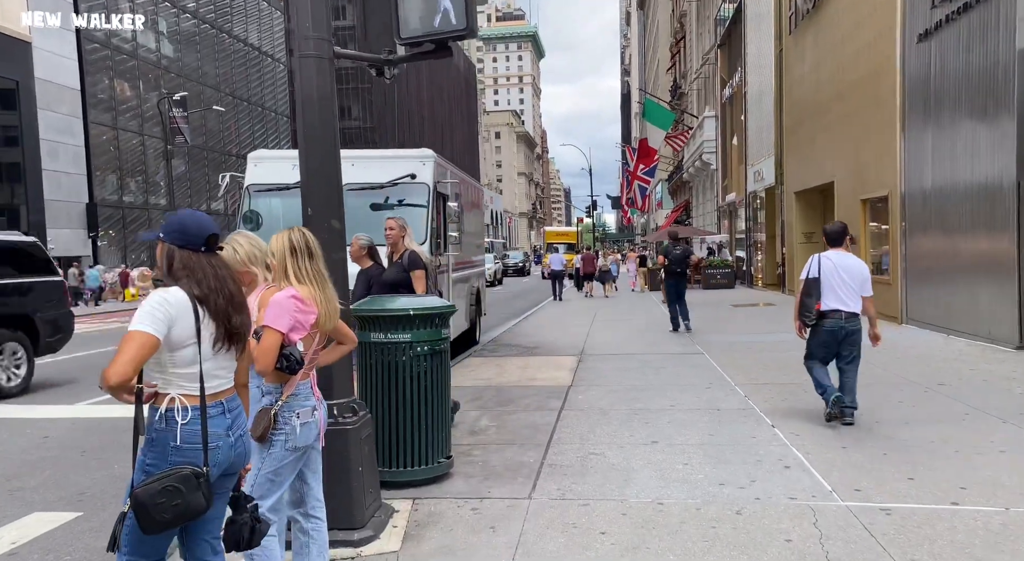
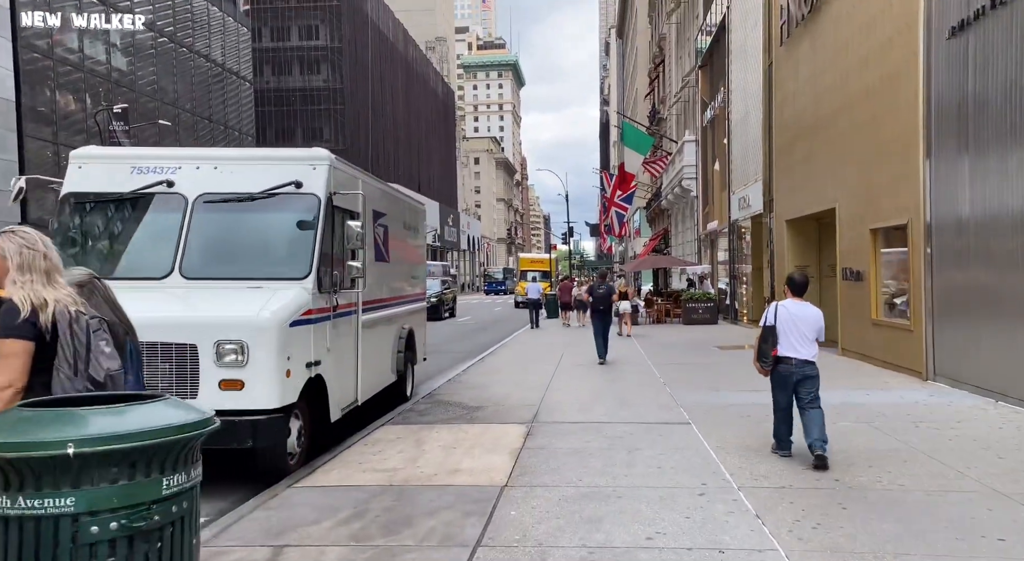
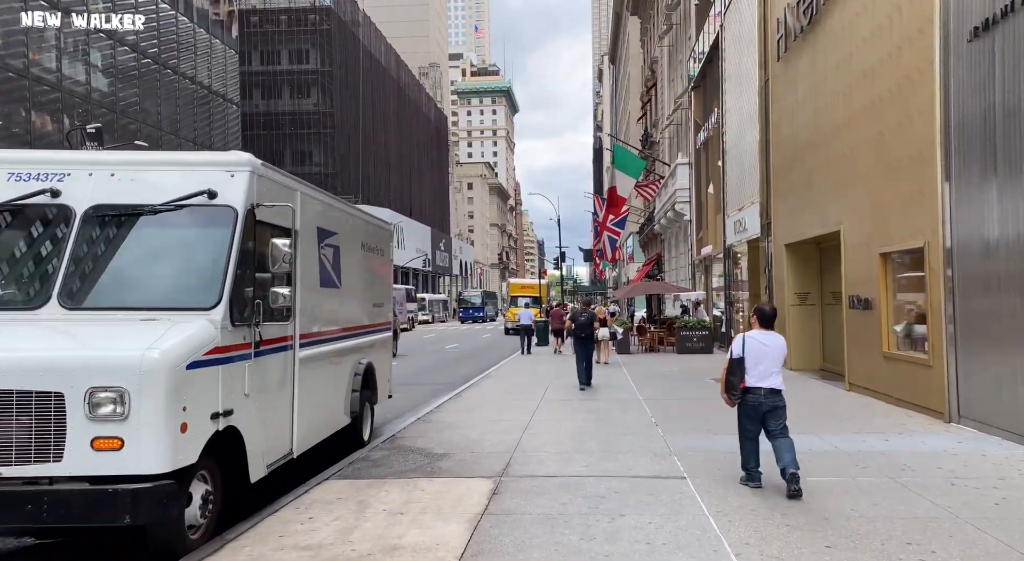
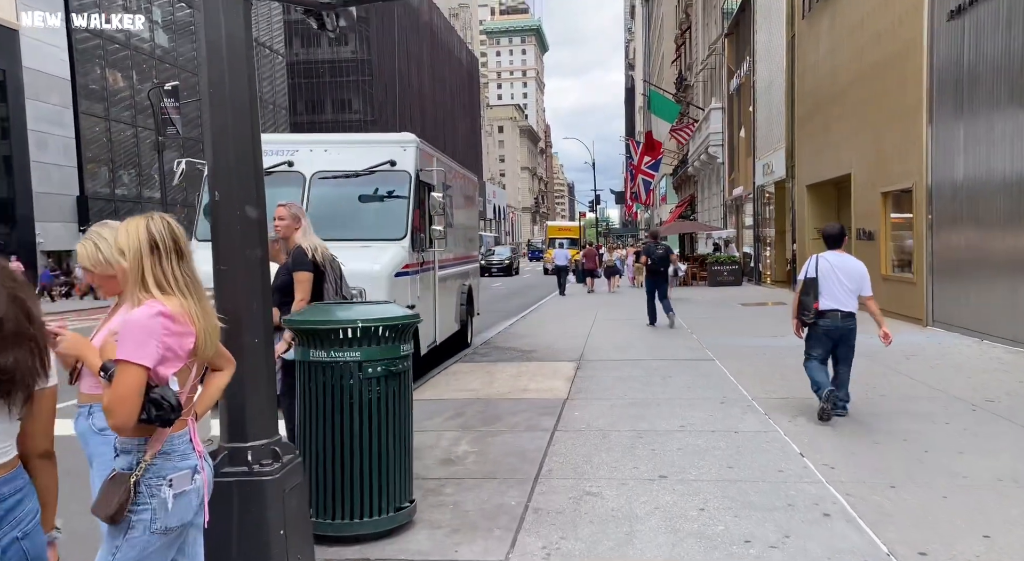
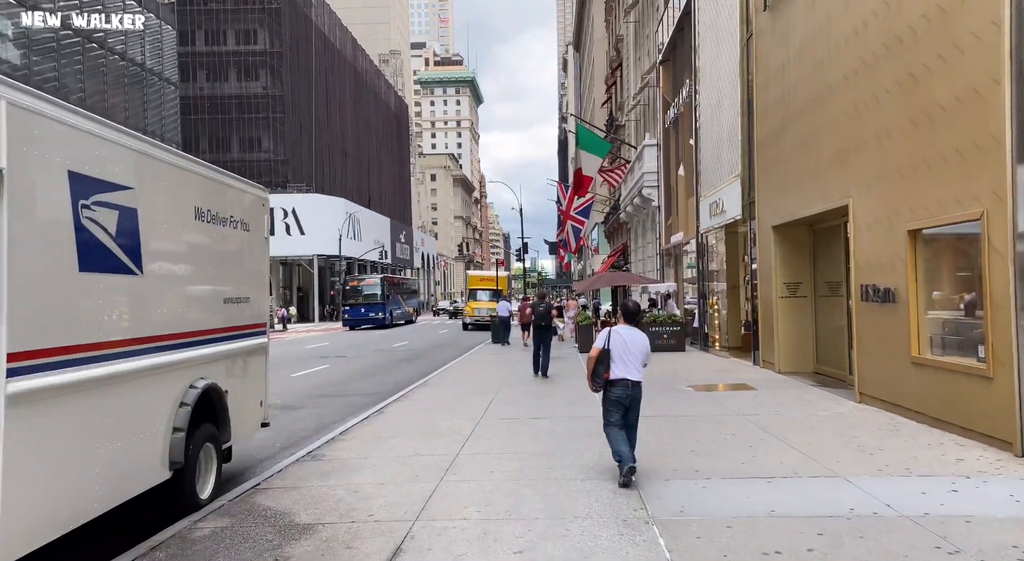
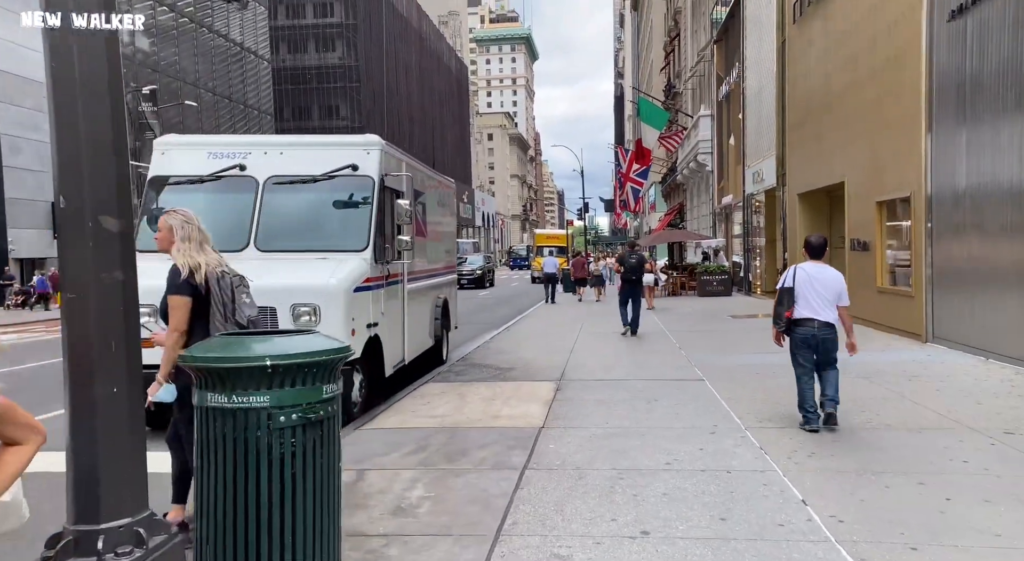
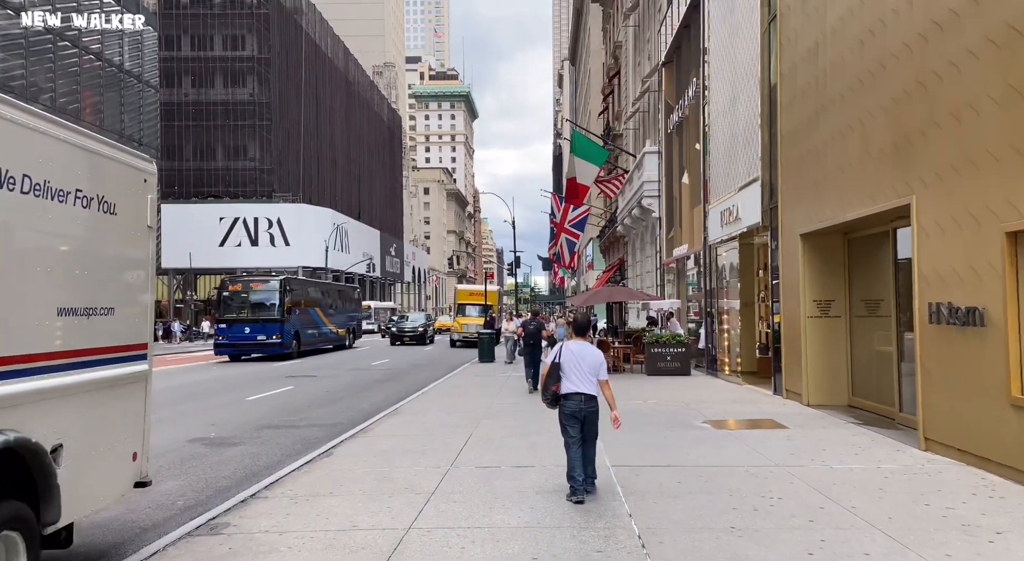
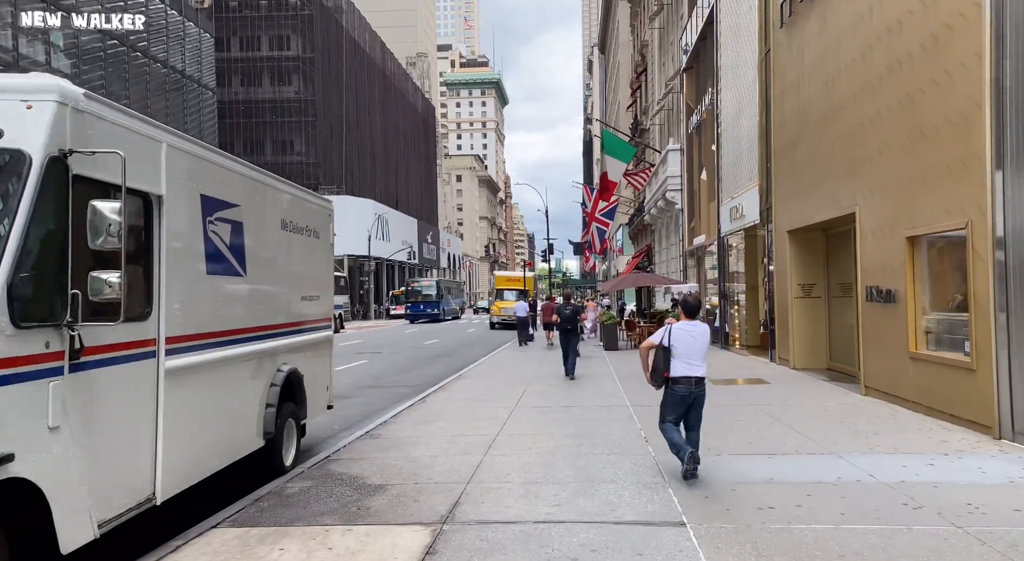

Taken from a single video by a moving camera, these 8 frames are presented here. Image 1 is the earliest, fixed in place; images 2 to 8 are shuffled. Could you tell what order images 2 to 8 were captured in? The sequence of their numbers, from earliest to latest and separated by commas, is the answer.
4, 6, 2, 3, 8, 5, 7
